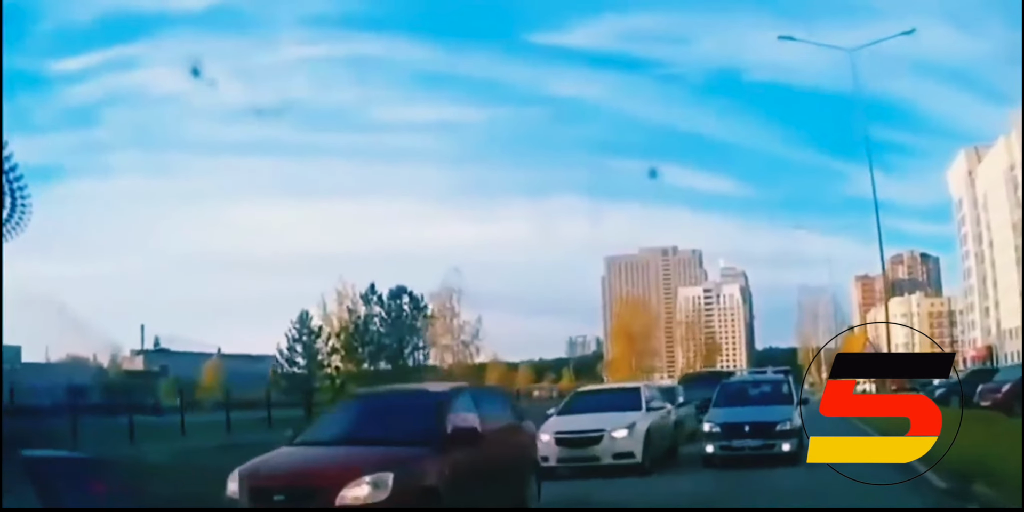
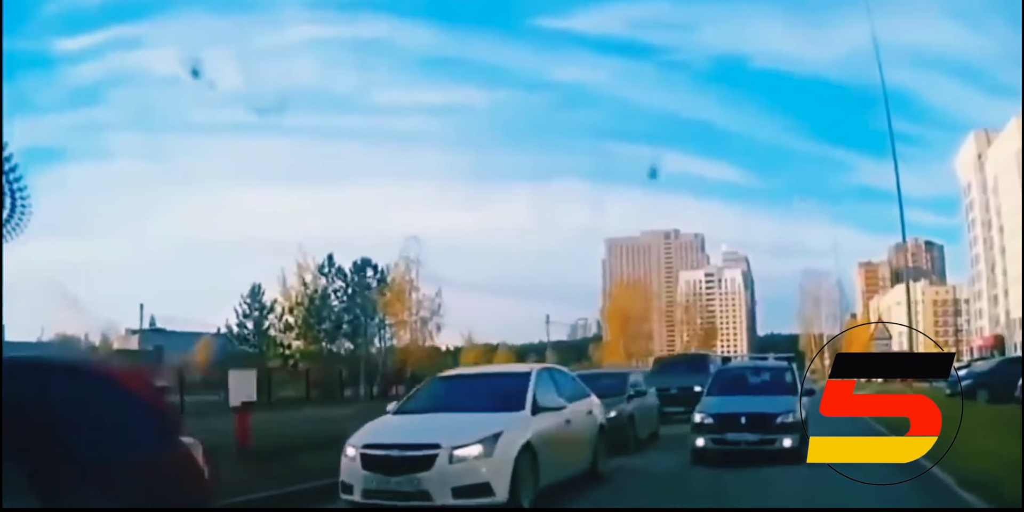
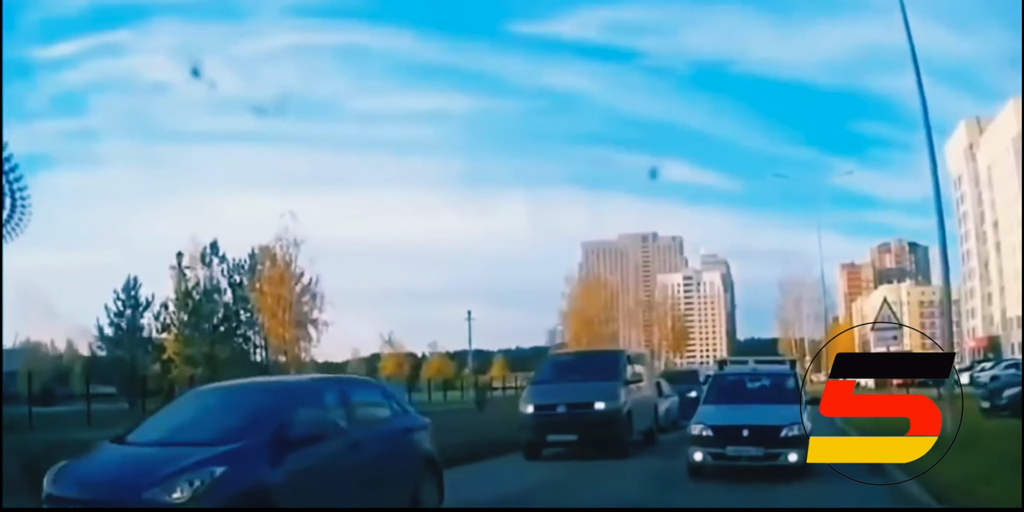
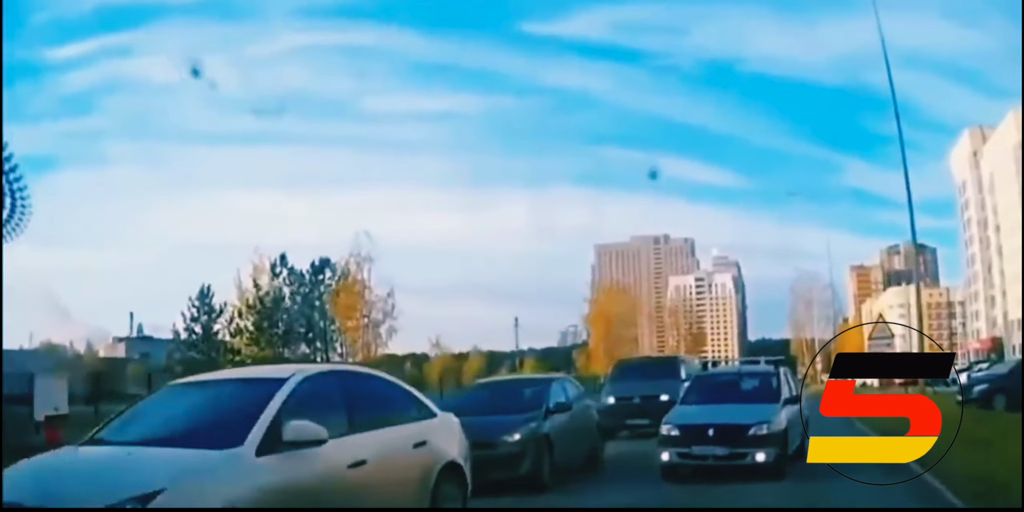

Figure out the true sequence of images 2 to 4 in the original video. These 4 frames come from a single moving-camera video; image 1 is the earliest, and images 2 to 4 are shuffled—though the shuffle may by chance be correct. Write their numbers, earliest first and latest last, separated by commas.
2, 4, 3
